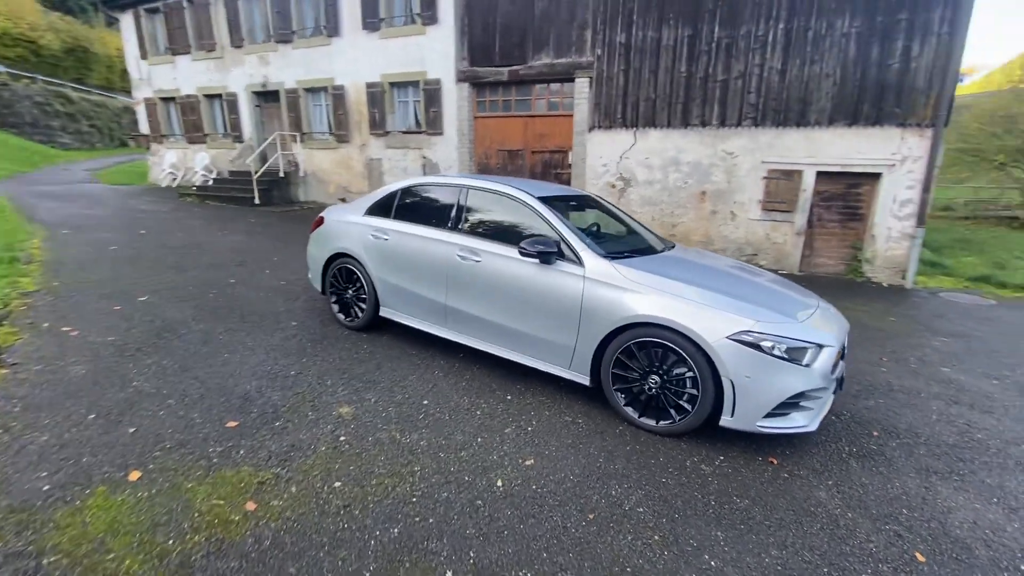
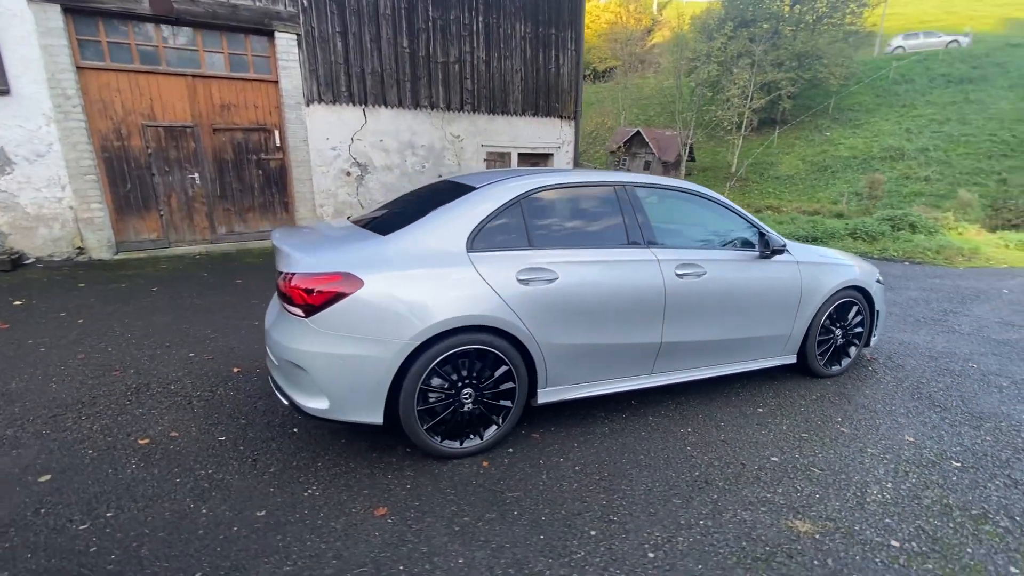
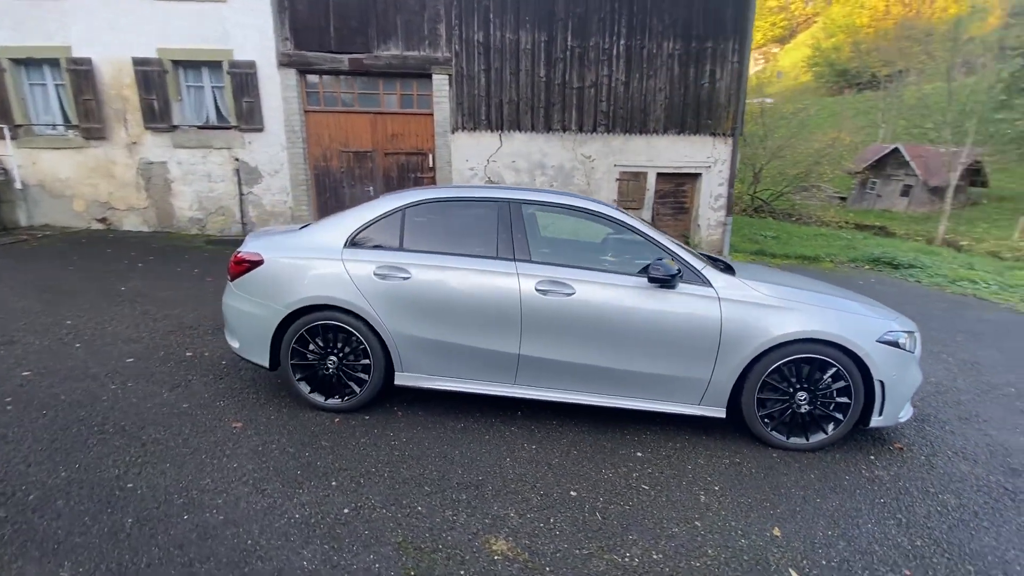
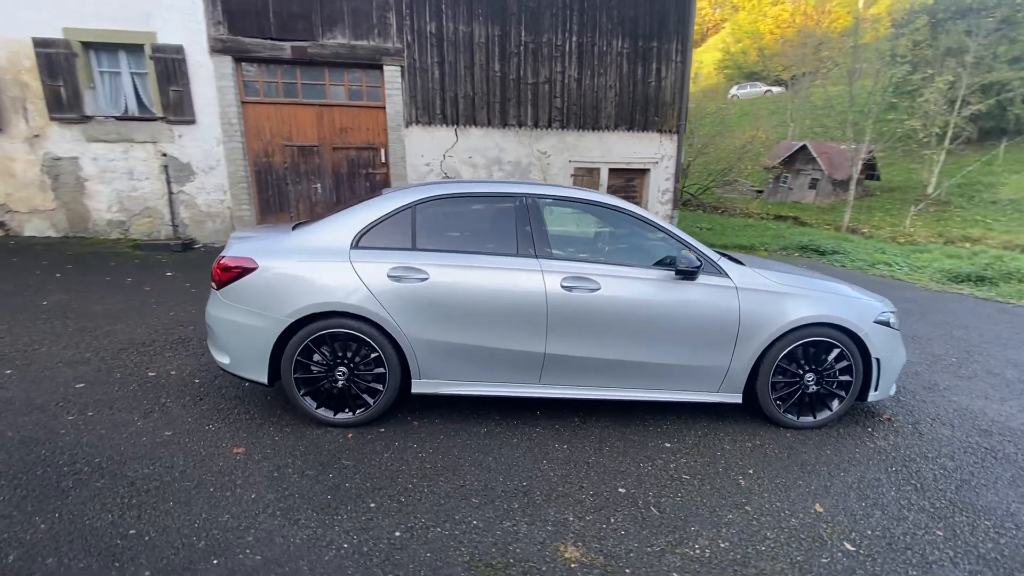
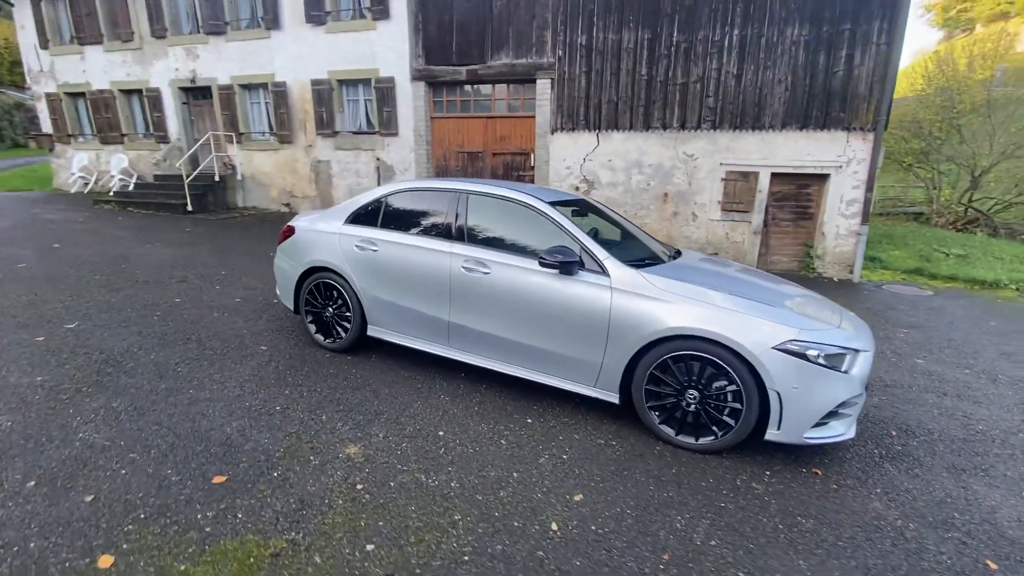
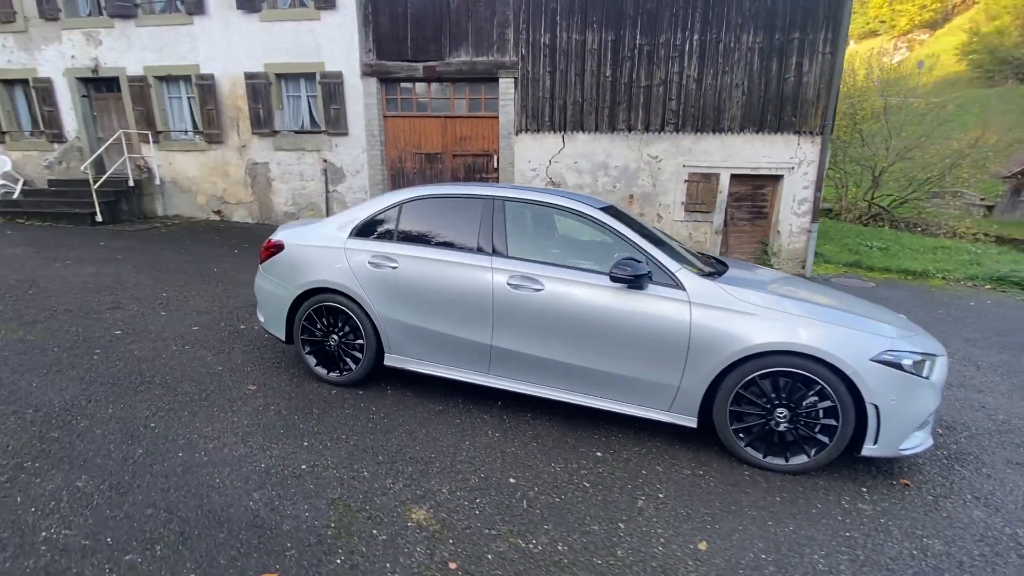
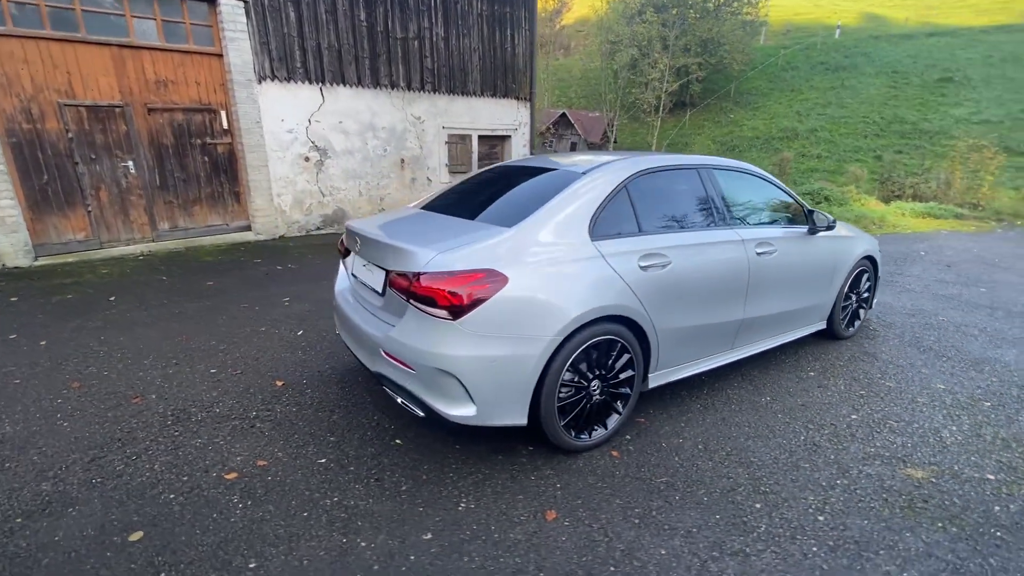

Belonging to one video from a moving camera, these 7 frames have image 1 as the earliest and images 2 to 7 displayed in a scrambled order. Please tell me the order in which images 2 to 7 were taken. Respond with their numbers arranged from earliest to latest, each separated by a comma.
5, 6, 3, 4, 2, 7
